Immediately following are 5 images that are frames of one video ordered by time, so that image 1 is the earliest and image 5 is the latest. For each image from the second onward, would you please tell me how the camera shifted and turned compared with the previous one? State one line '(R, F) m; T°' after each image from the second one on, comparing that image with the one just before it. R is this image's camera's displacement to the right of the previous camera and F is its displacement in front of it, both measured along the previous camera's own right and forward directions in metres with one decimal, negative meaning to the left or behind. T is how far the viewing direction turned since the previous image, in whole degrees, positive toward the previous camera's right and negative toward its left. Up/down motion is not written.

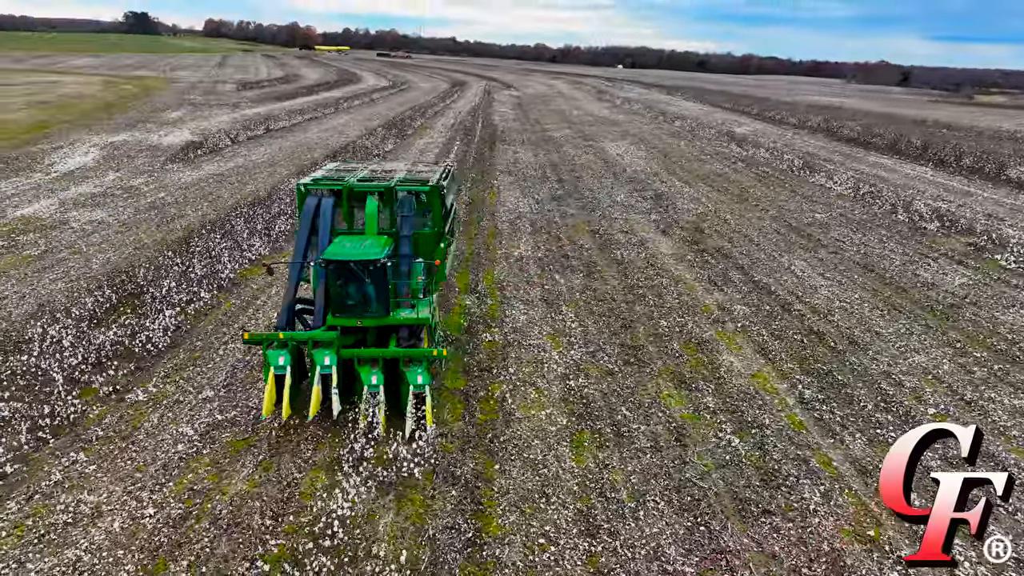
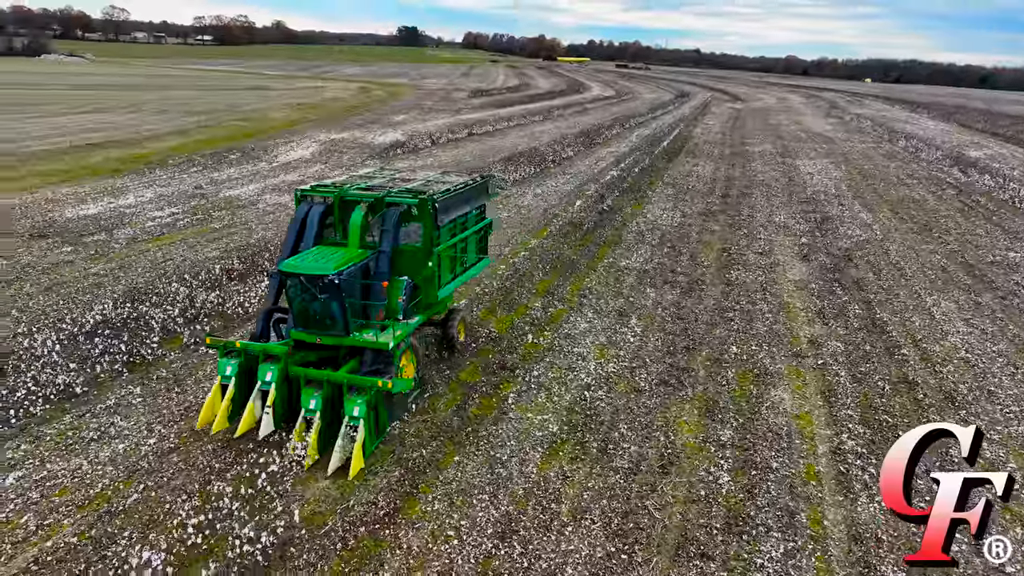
(+2.8, +0.4) m; -17°
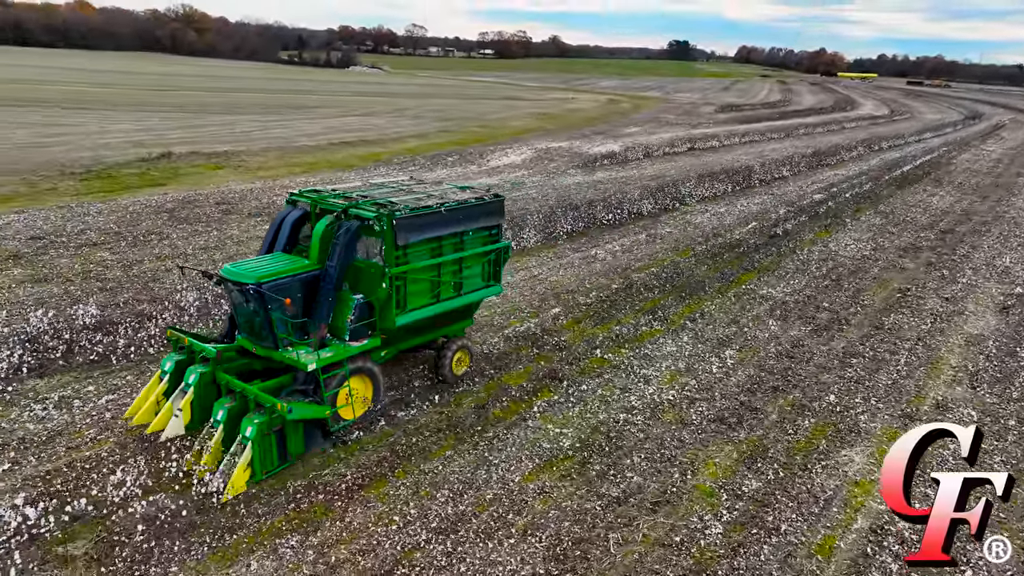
(+2.8, +0.5) m; -19°
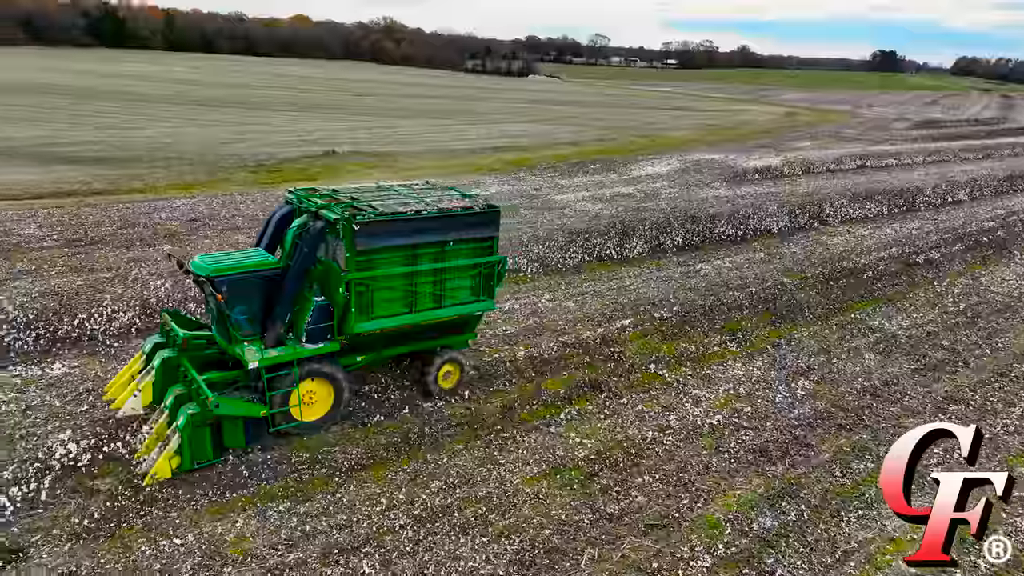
(+1.8, +0.2) m; -13°
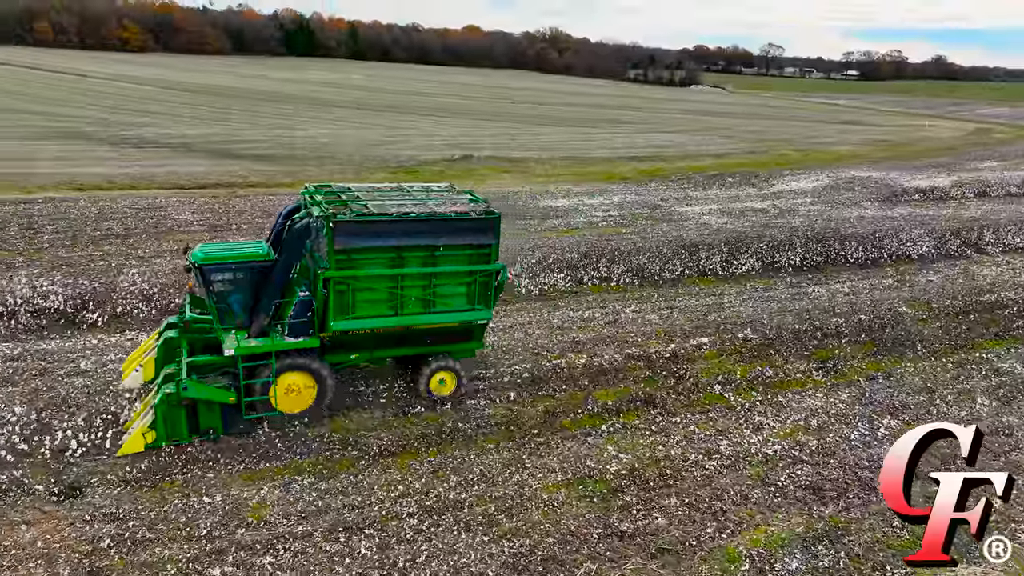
(+1.3, +0.1) m; -12°
